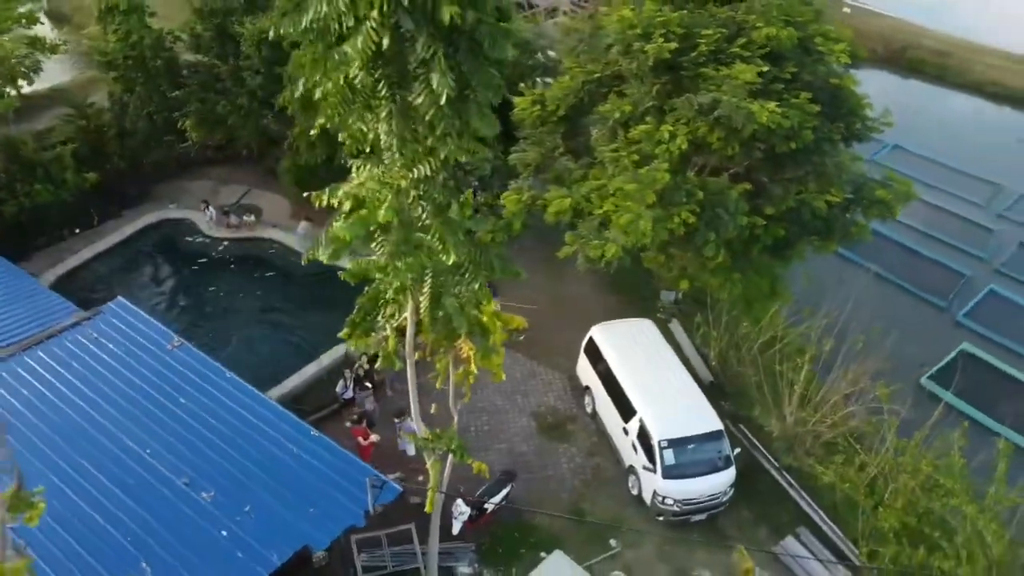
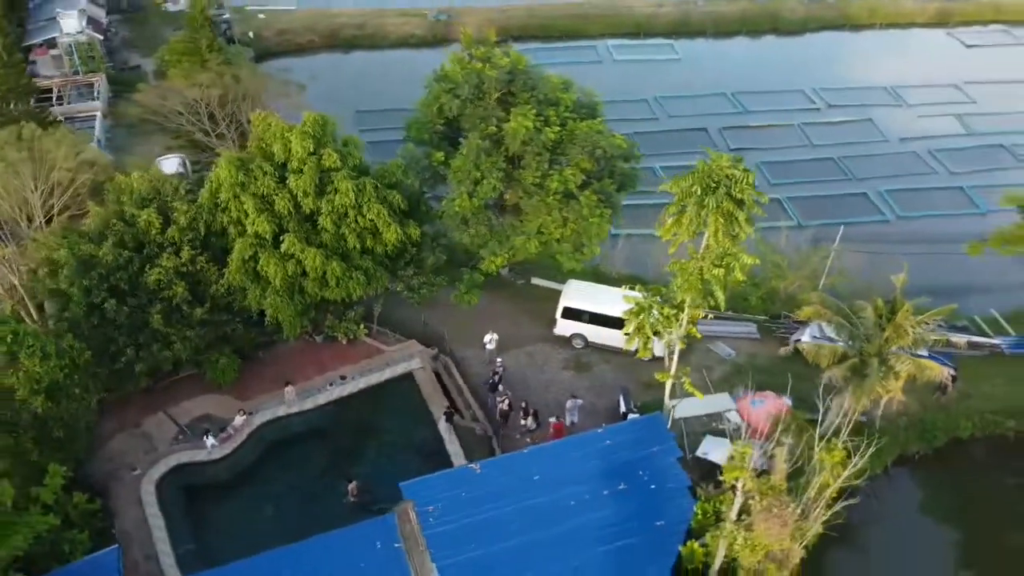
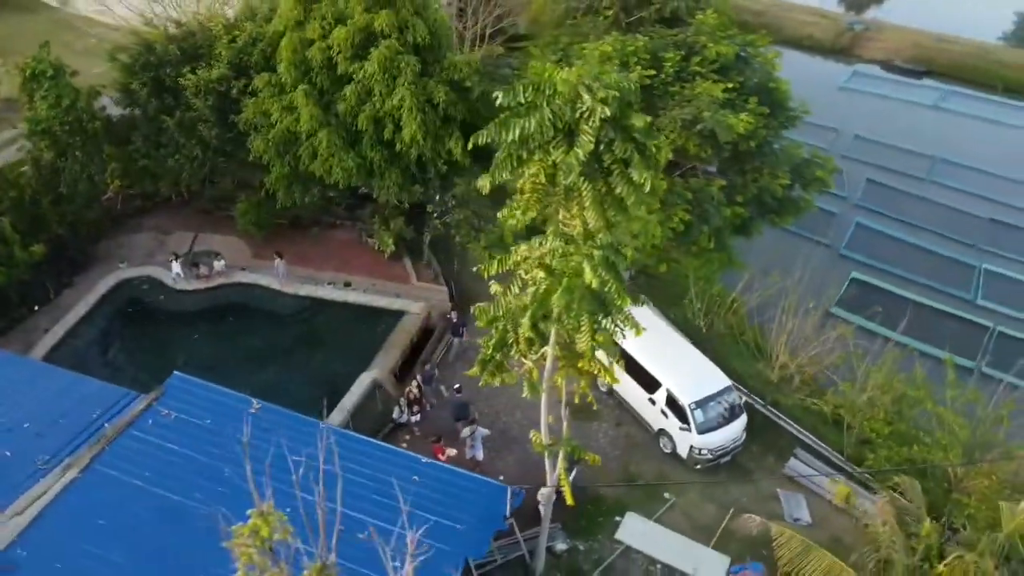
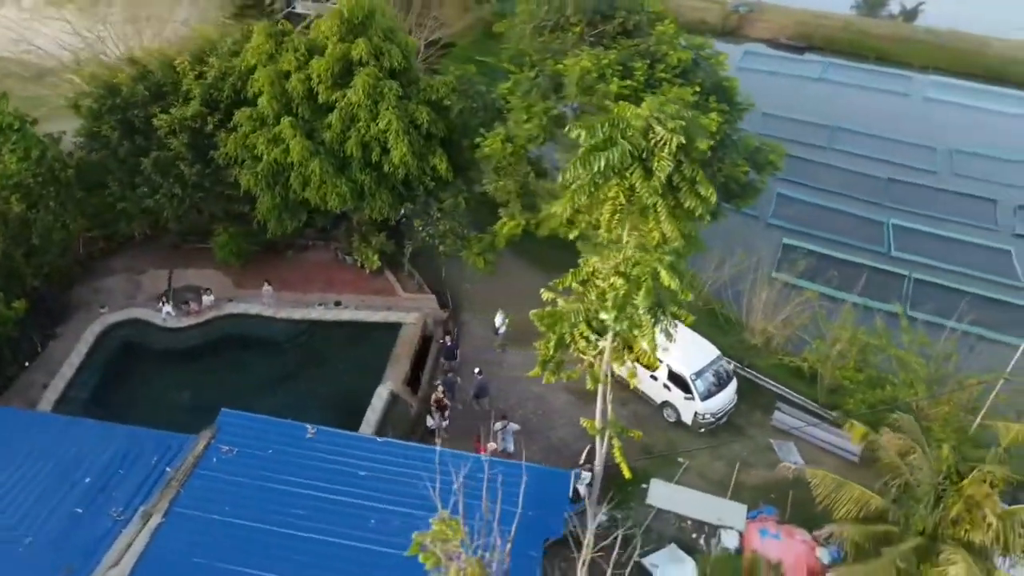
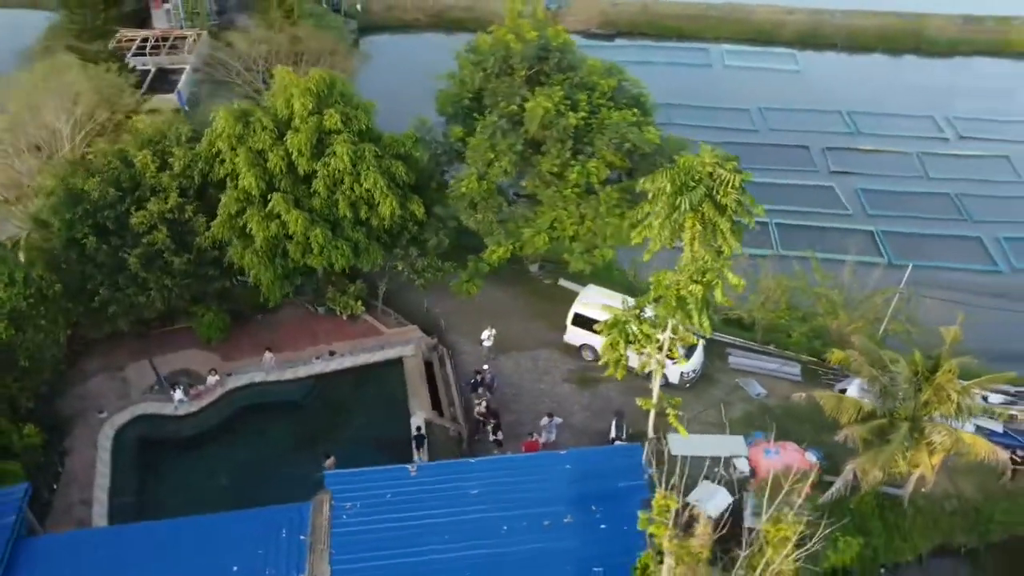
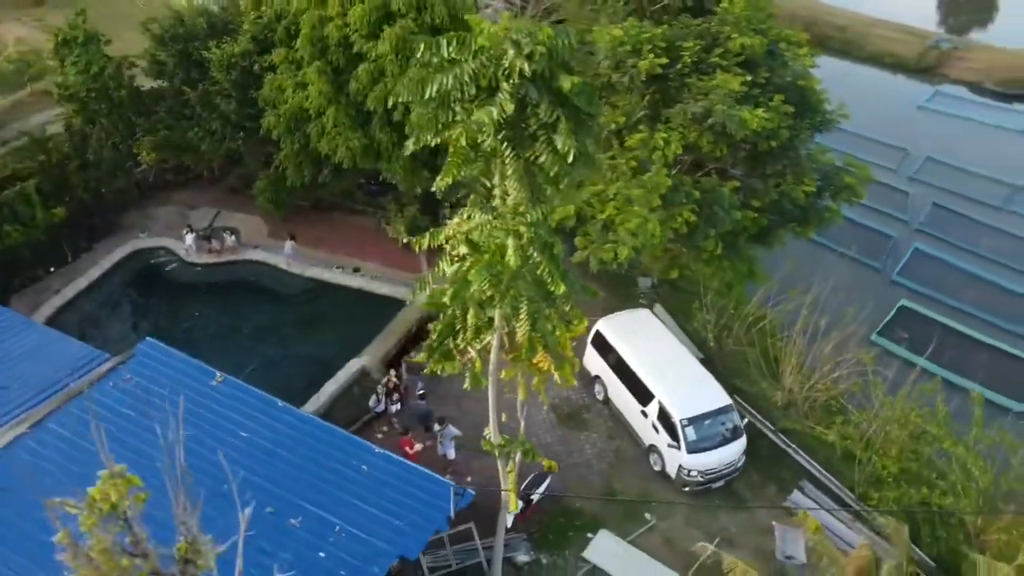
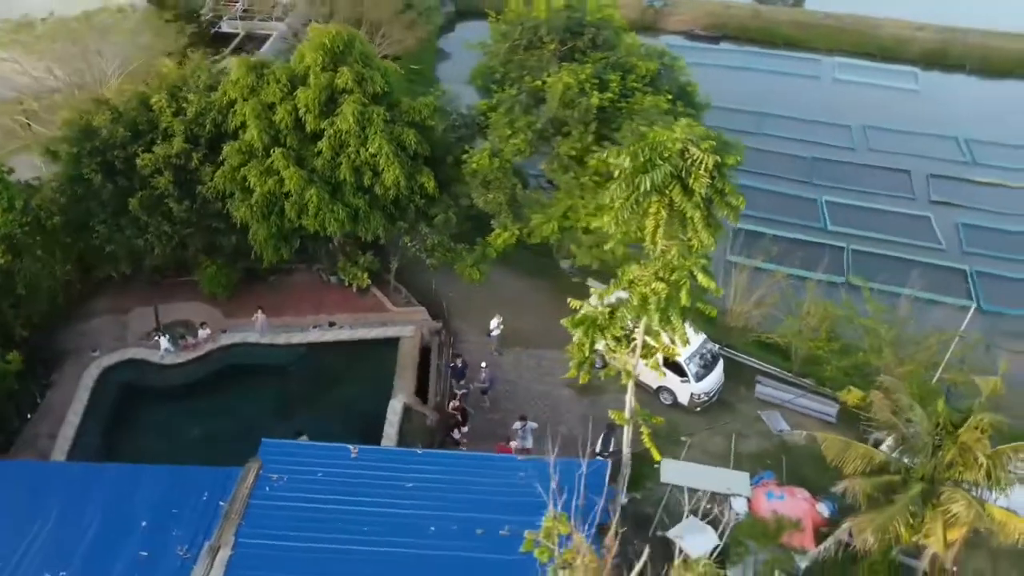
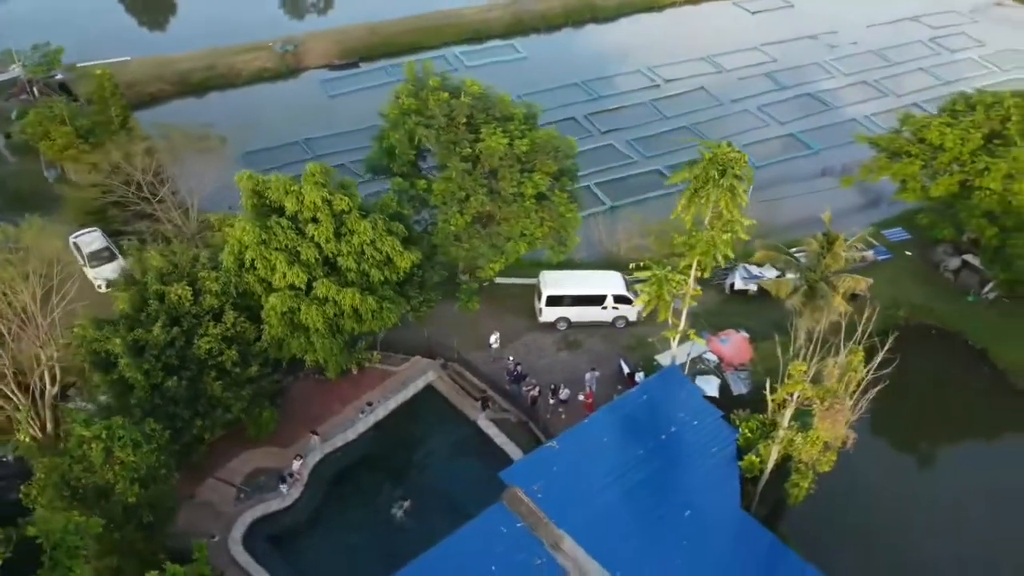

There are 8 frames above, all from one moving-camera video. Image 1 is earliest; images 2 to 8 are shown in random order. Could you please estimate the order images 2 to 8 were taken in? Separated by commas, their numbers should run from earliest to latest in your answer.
6, 3, 4, 7, 5, 2, 8
